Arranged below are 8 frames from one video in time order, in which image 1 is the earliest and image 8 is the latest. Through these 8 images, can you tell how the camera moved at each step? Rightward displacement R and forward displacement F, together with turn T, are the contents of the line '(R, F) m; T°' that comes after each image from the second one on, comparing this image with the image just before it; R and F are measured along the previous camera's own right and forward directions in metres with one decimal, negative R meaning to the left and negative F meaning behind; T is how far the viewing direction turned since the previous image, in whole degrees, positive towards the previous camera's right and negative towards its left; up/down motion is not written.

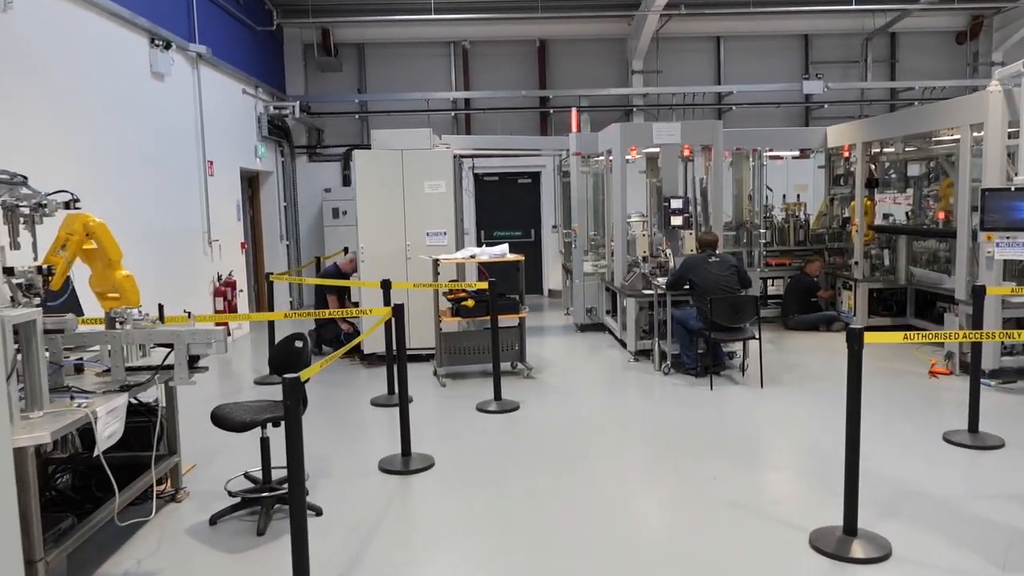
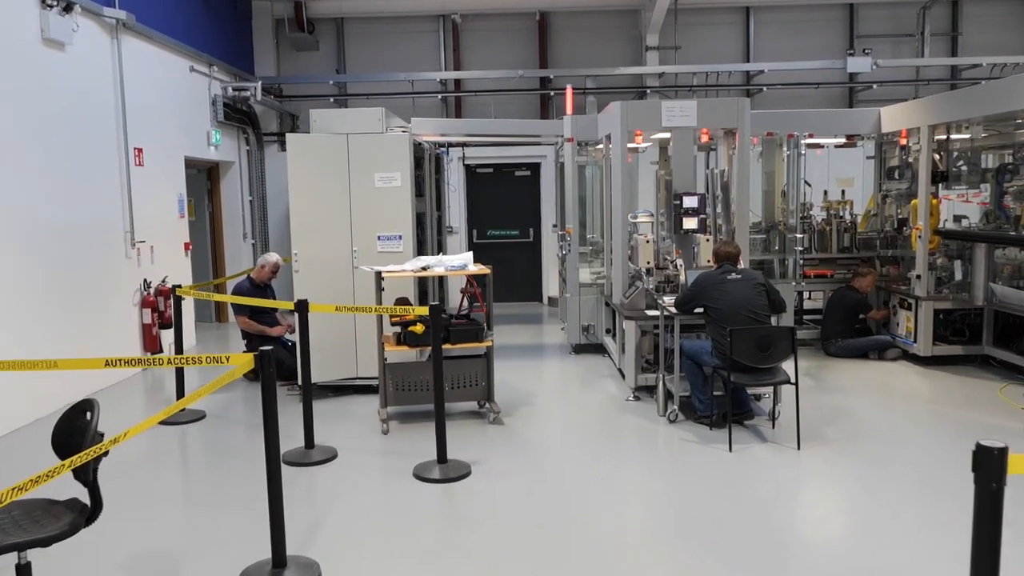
(+0.4, +1.2) m; -2°
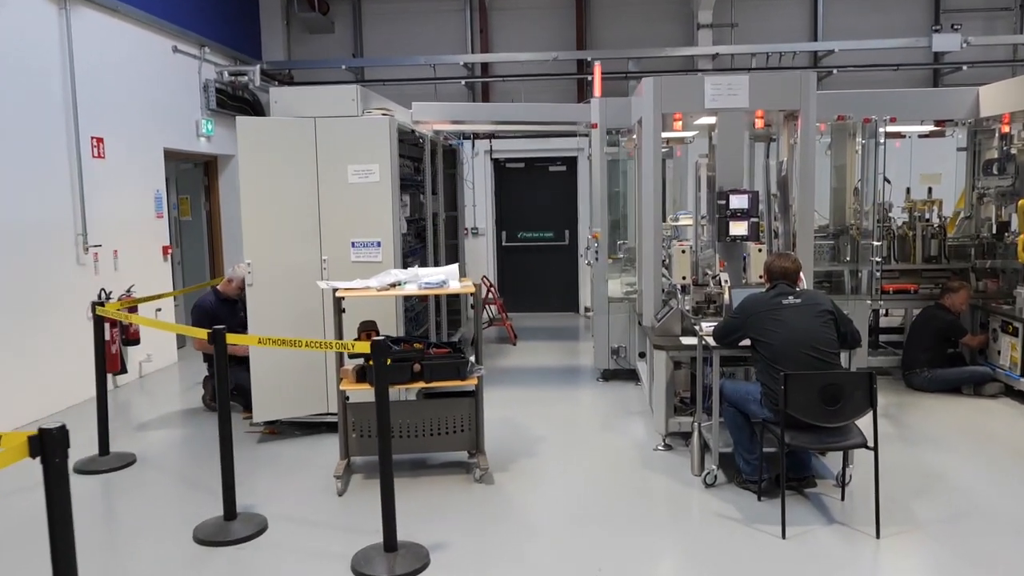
(+0.3, +1.0) m; -4°
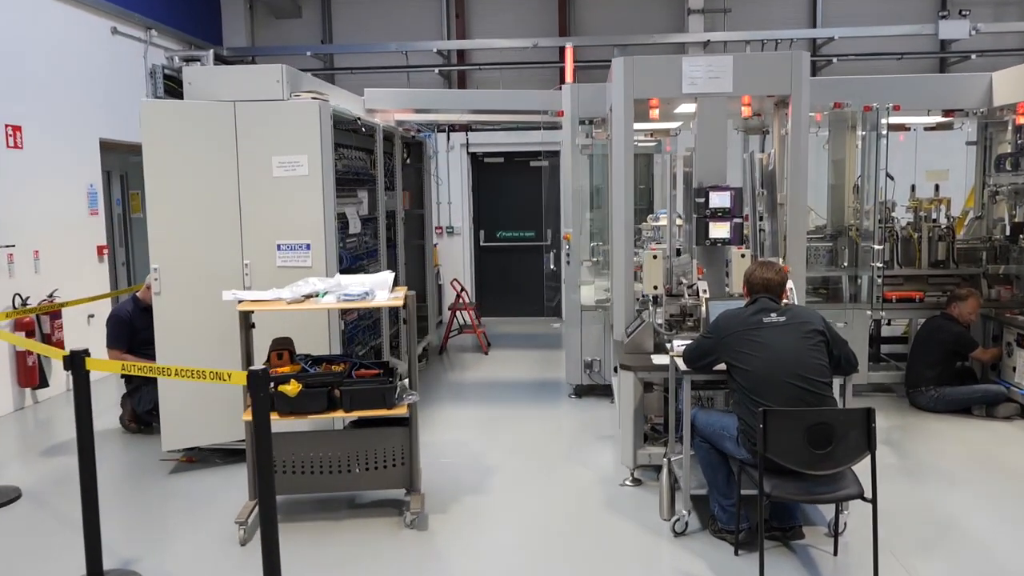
(+0.2, +0.5) m; 0°
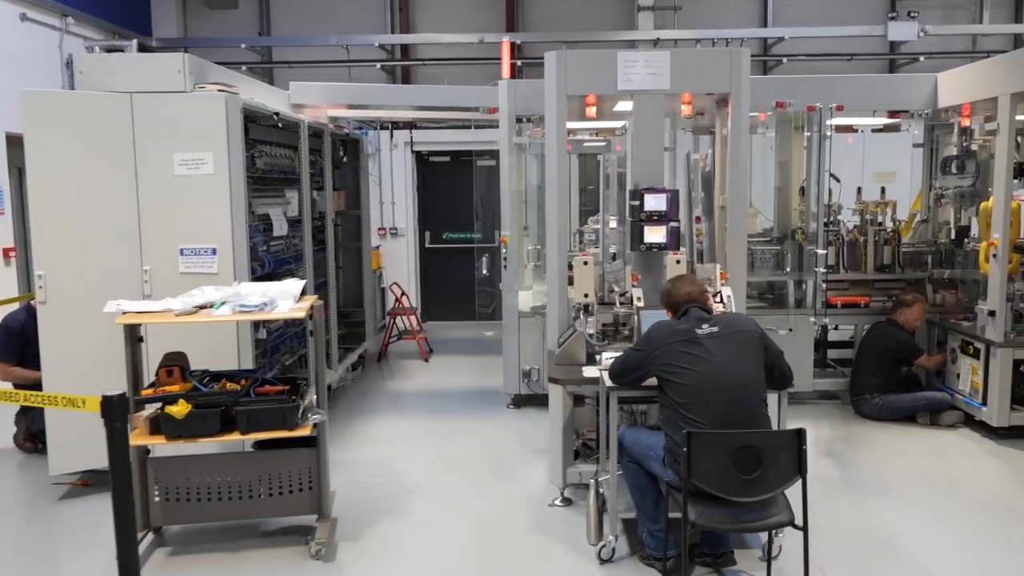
(+0.2, +0.2) m; +3°
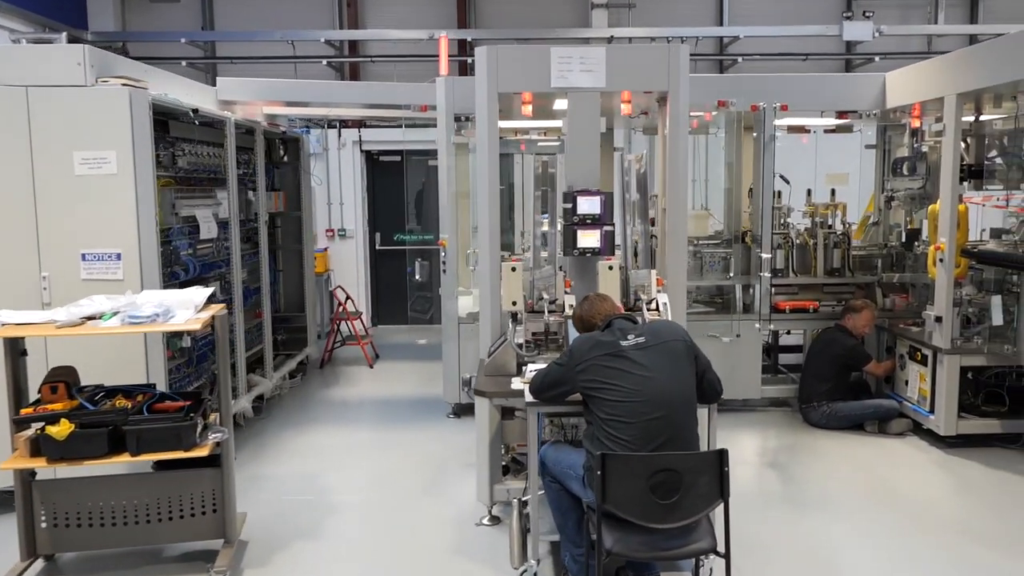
(+0.2, +0.2) m; +2°
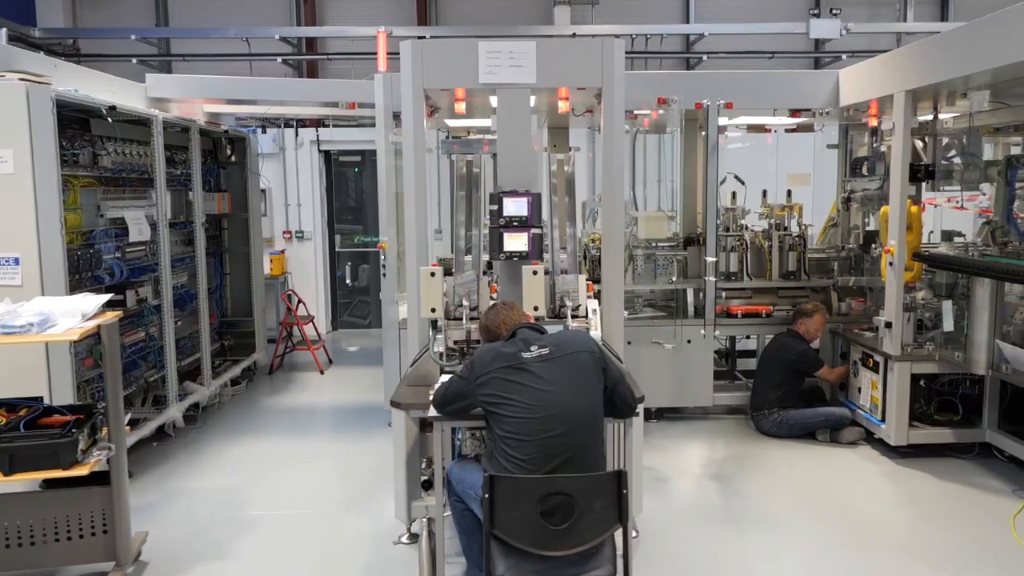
(+0.3, +0.2) m; +1°
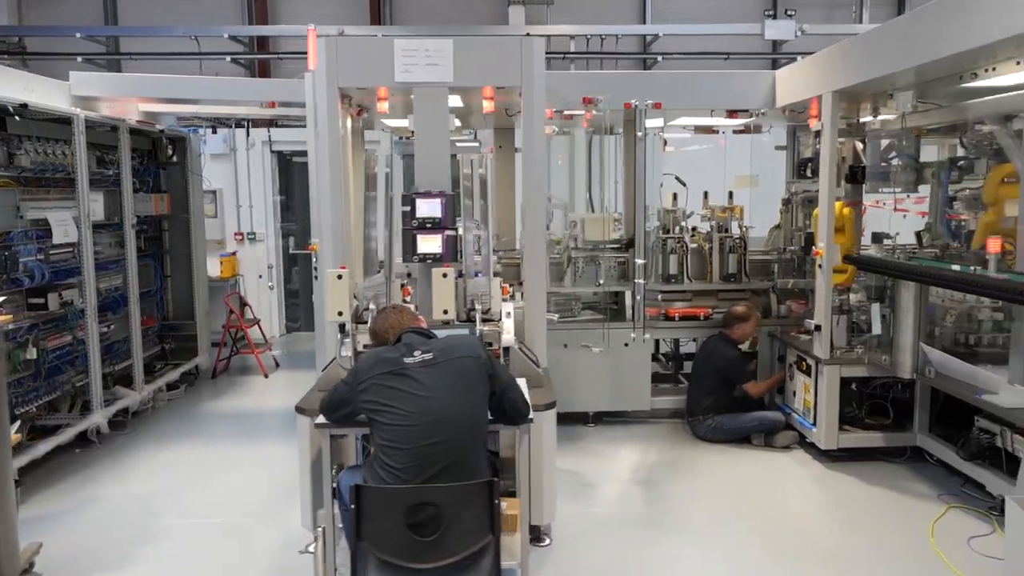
(+0.3, +0.1) m; +1°
